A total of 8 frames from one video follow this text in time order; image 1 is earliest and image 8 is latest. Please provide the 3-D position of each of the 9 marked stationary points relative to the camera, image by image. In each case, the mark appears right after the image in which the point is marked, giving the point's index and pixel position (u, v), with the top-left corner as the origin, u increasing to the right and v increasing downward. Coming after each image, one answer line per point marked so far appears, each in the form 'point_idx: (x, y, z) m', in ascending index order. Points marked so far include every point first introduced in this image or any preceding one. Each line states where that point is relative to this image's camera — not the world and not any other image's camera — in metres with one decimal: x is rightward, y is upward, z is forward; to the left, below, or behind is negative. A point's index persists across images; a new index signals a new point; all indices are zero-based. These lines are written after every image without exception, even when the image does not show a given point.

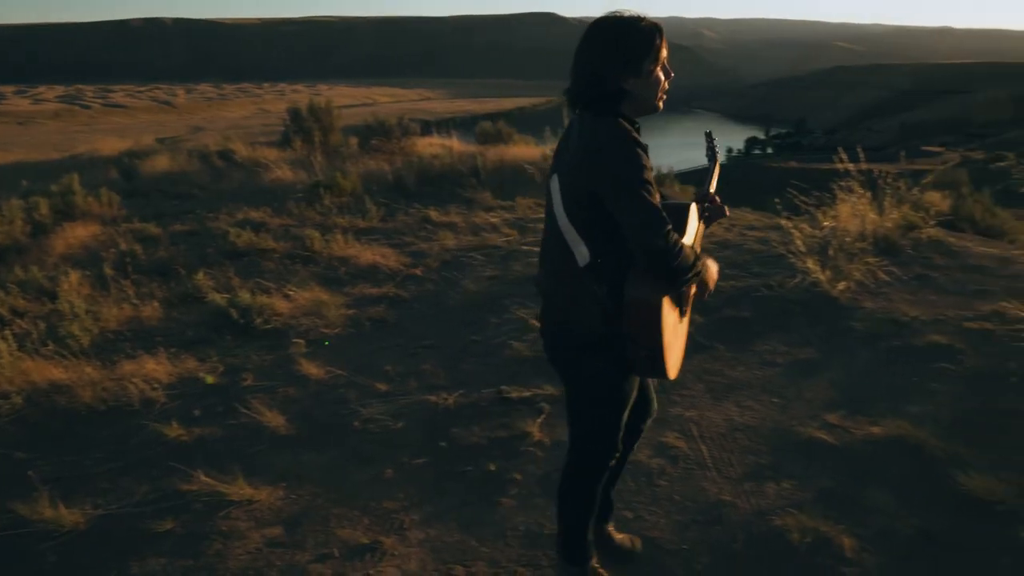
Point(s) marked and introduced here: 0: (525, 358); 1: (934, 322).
0: (+0.1, -0.4, +5.1) m
1: (+2.9, -0.2, +6.1) m
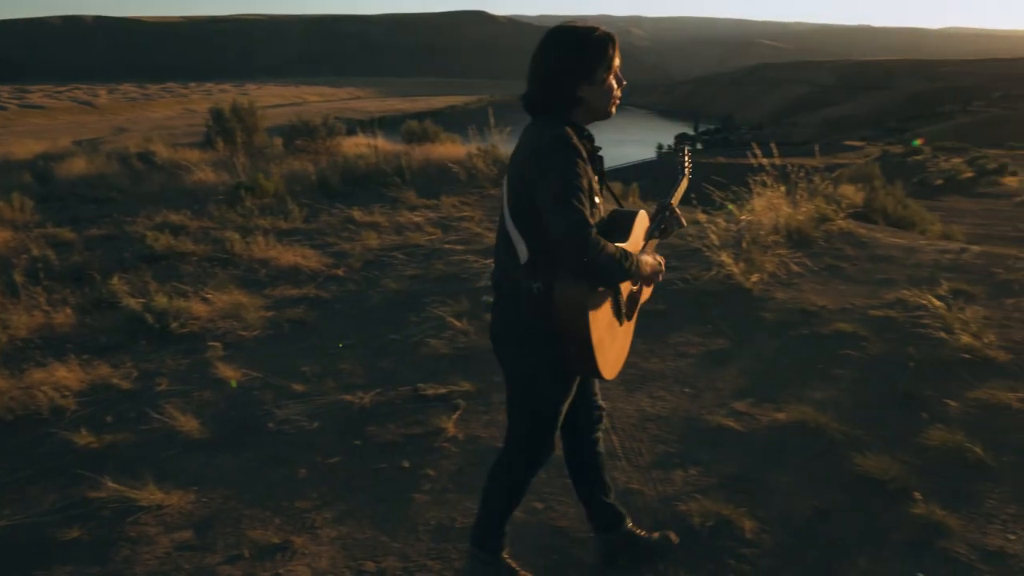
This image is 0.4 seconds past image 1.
0: (-0.4, -0.4, +5.2) m
1: (+2.3, -0.2, +6.3) m
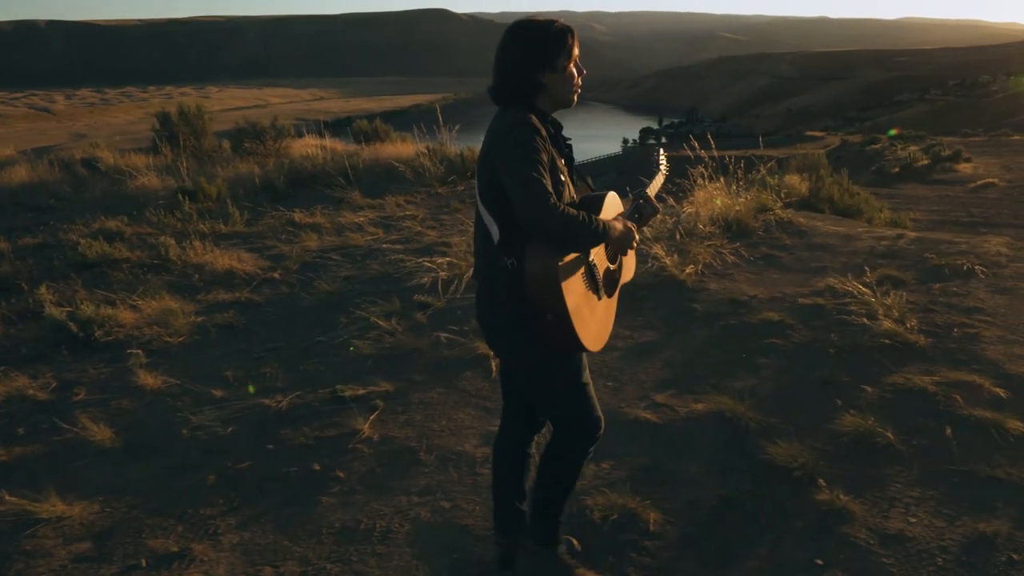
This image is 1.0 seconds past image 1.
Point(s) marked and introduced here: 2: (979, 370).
0: (-0.8, -0.4, +5.1) m
1: (+1.8, -0.1, +6.3) m
2: (+2.6, -0.5, +5.0) m
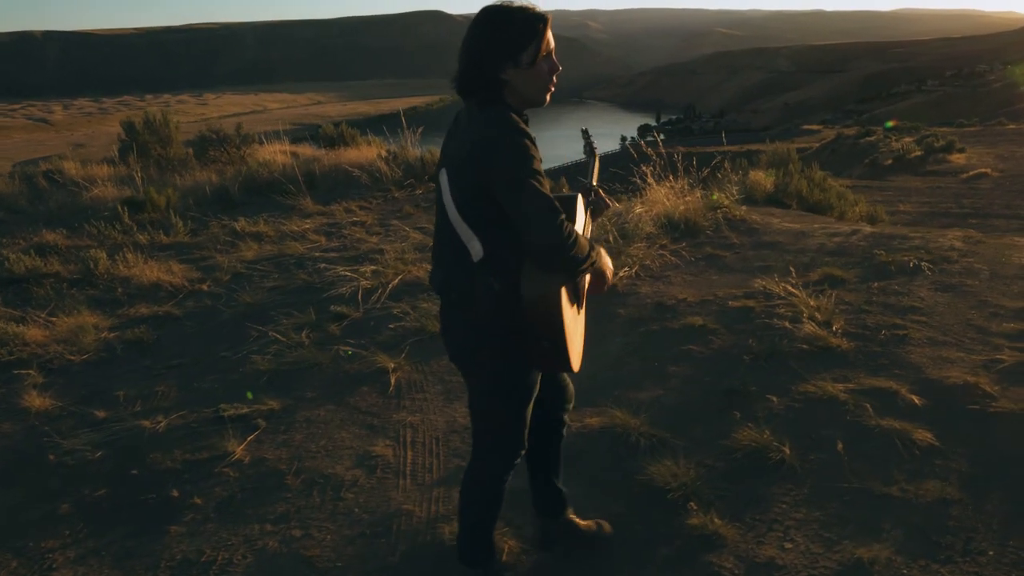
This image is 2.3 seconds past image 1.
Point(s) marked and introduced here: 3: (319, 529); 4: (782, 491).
0: (-1.4, -0.5, +5.0) m
1: (+1.3, -0.1, +6.1) m
2: (+2.1, -0.5, +4.8) m
3: (-0.7, -0.9, +3.5) m
4: (+1.1, -0.8, +3.7) m
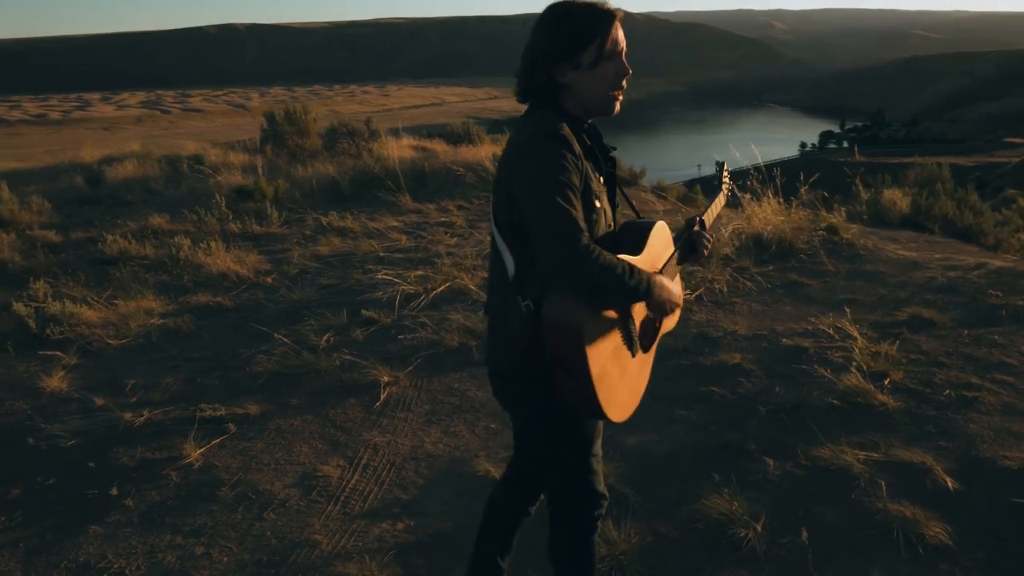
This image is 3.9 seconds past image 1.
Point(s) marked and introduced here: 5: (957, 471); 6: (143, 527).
0: (-1.4, -0.5, +4.9) m
1: (+1.5, -0.3, +5.5) m
2: (+2.0, -0.7, +4.1) m
3: (-1.1, -1.0, +3.3) m
4: (+0.8, -1.0, +3.2) m
5: (+1.9, -0.8, +3.9) m
6: (-1.5, -0.9, +3.5) m
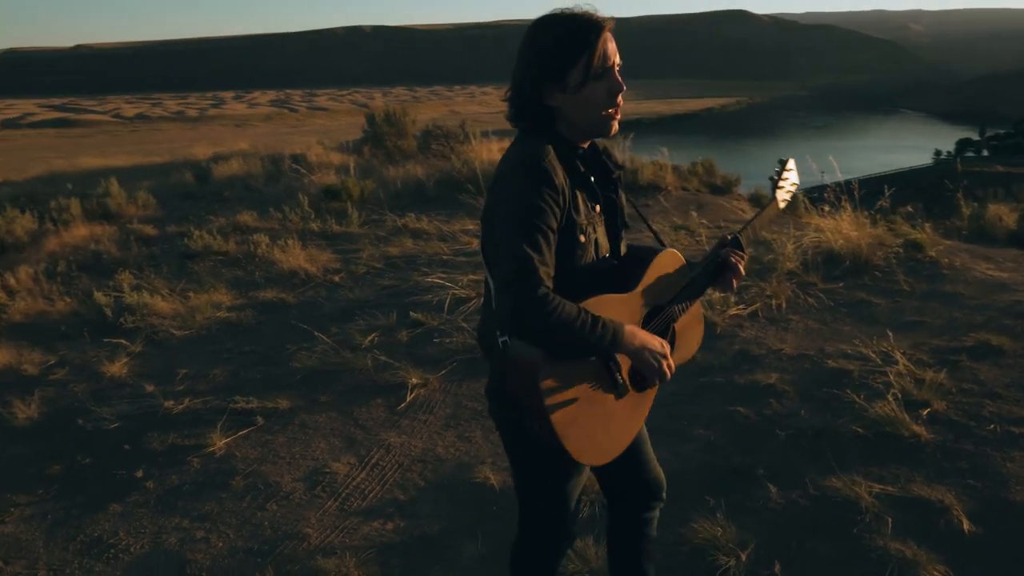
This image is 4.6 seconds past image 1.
0: (-1.2, -0.5, +5.1) m
1: (+1.7, -0.4, +5.4) m
2: (+2.0, -0.9, +3.9) m
3: (-1.2, -1.0, +3.5) m
4: (+0.7, -1.1, +3.1) m
5: (+1.9, -0.9, +3.7) m
6: (-1.5, -0.9, +3.7) m
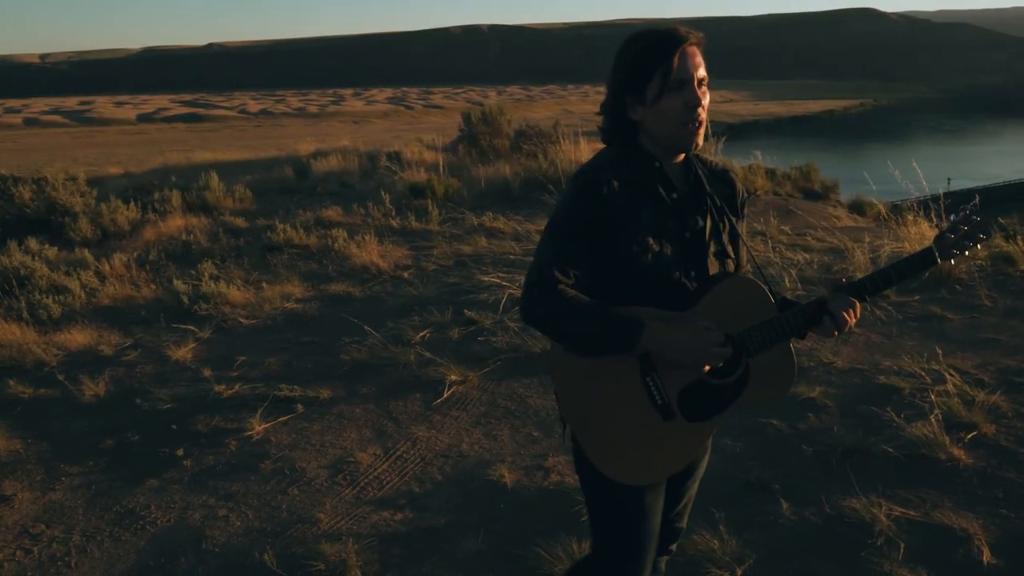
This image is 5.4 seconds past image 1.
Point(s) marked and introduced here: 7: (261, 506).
0: (-1.0, -0.5, +5.3) m
1: (+2.0, -0.5, +5.2) m
2: (+2.0, -0.9, +3.7) m
3: (-1.1, -1.0, +3.7) m
4: (+0.6, -1.1, +3.1) m
5: (+1.9, -1.0, +3.5) m
6: (-1.5, -0.9, +4.0) m
7: (-1.1, -0.9, +3.8) m
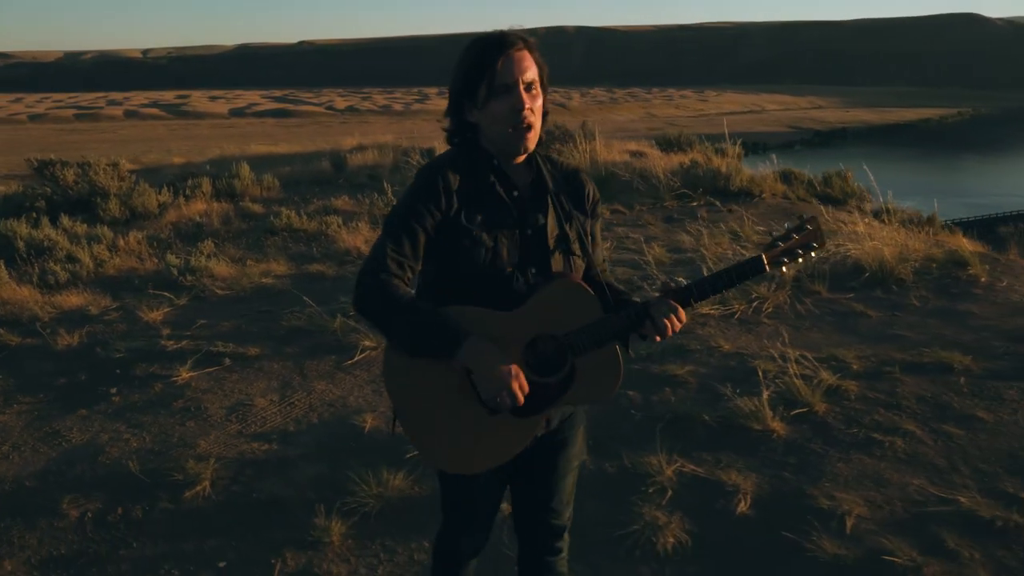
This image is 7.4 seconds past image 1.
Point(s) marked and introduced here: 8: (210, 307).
0: (-1.6, -0.3, +6.1) m
1: (+1.4, -0.4, +5.7) m
2: (+1.2, -0.9, +4.1) m
3: (-1.9, -0.8, +4.5) m
4: (-0.2, -1.0, +3.7) m
5: (+1.1, -0.9, +4.0) m
6: (-2.2, -0.7, +4.8) m
7: (-1.8, -0.8, +4.6) m
8: (-2.3, -0.1, +6.9) m
